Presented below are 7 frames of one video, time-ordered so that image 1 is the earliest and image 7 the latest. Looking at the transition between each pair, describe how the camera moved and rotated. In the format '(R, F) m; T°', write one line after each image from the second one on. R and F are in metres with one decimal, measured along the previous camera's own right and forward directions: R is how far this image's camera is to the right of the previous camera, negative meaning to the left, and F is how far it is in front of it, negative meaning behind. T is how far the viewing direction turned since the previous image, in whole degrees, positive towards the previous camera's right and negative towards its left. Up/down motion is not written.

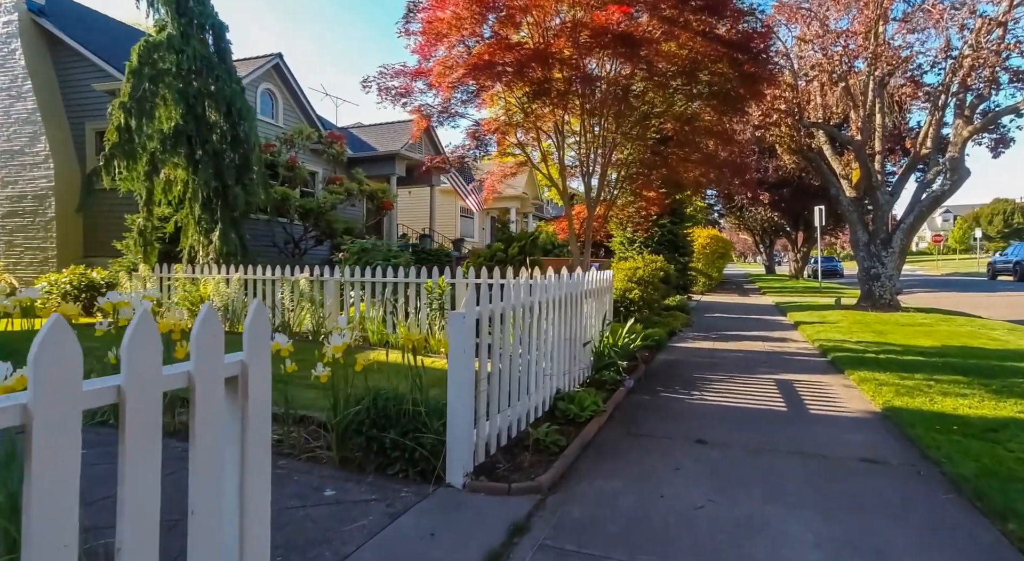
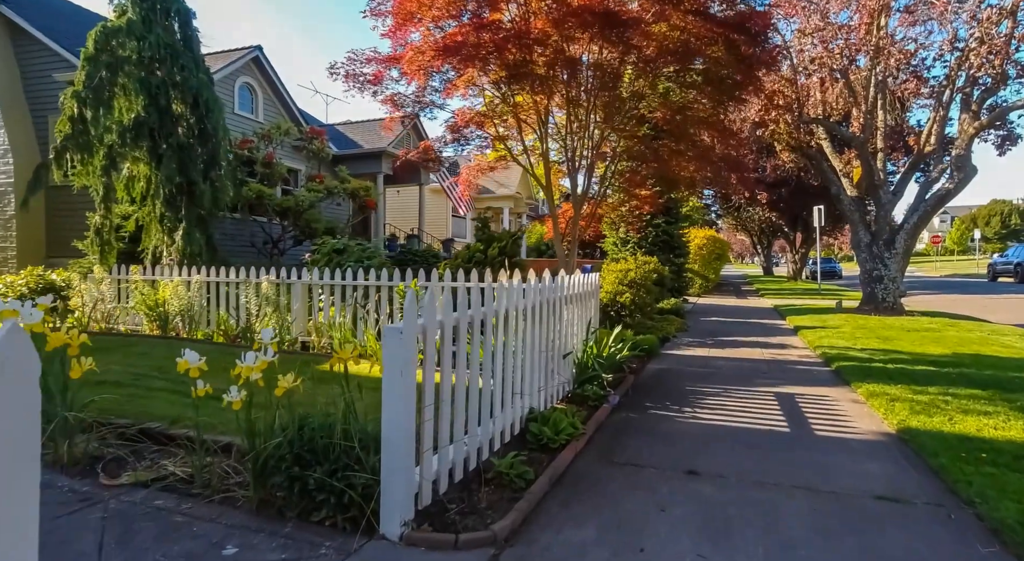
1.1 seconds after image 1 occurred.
(+0.2, +0.6) m; 0°
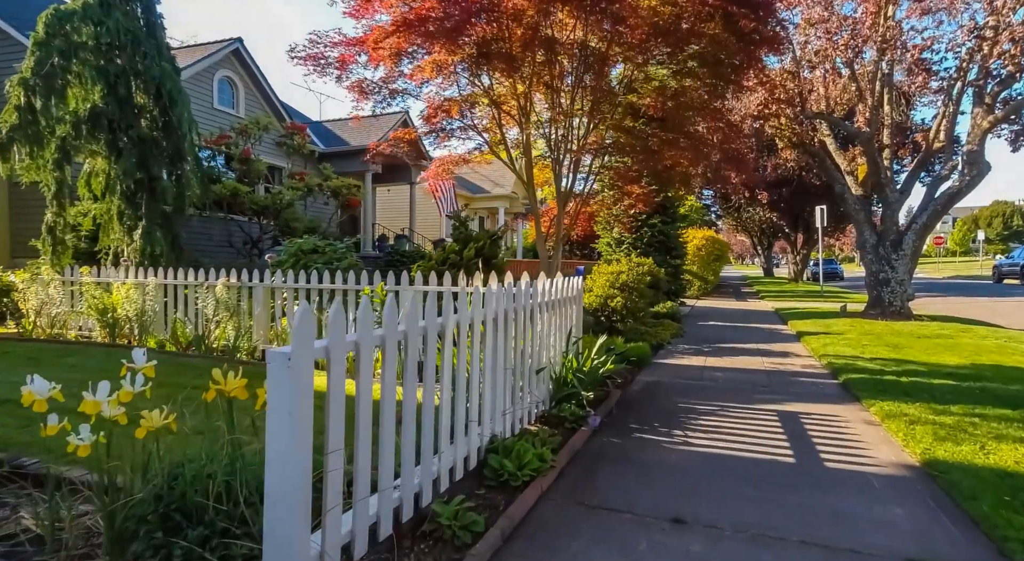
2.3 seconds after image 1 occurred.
(+0.3, +0.7) m; 0°
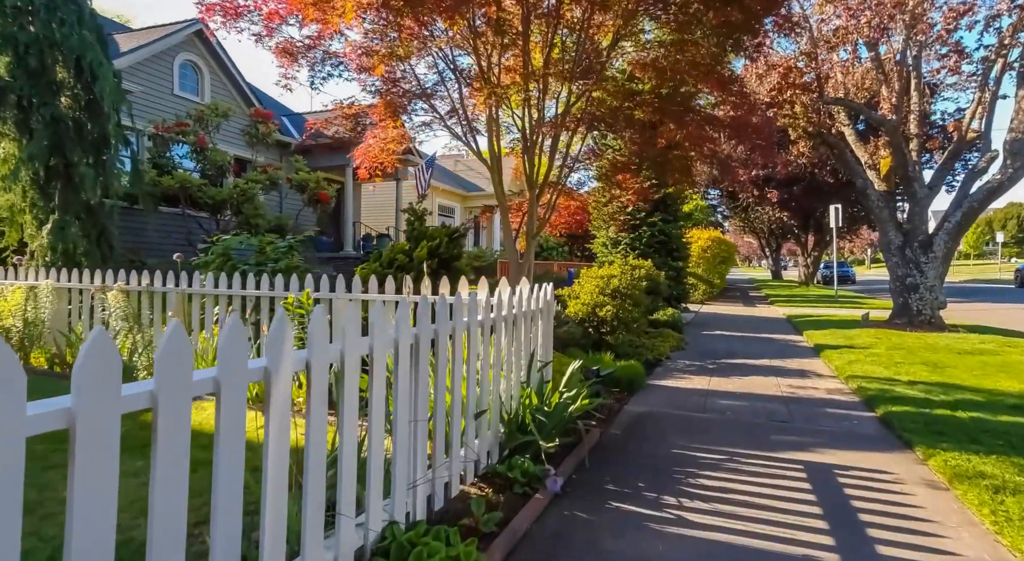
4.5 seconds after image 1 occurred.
(+0.4, +1.4) m; 0°
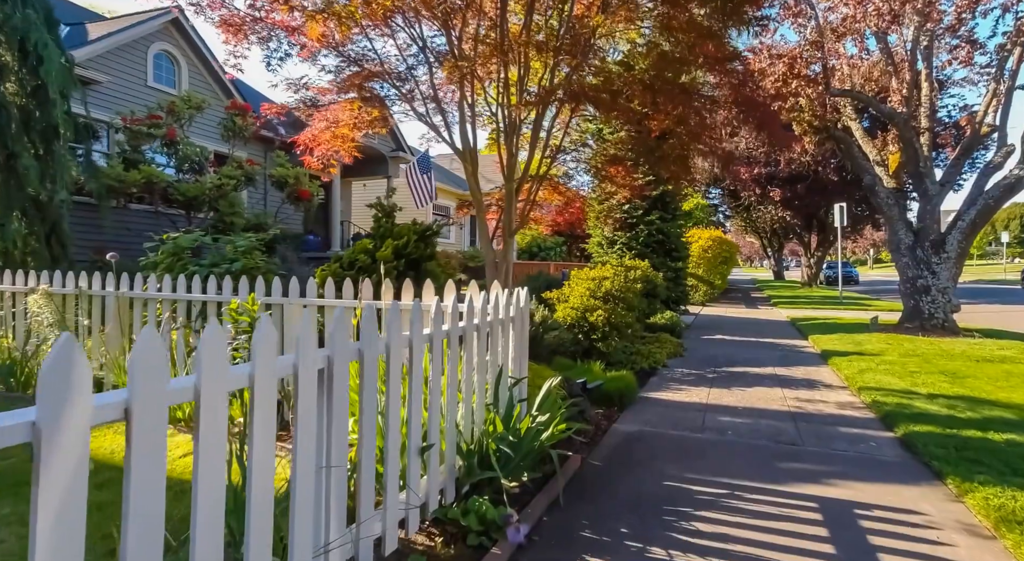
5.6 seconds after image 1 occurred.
(+0.2, +0.7) m; 0°
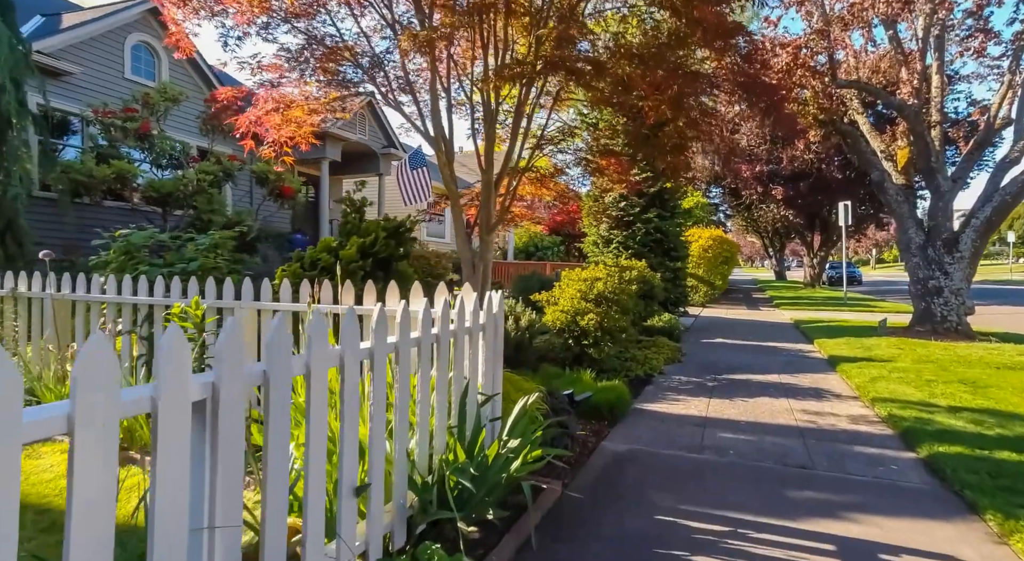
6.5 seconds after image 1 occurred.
(+0.2, +0.6) m; 0°
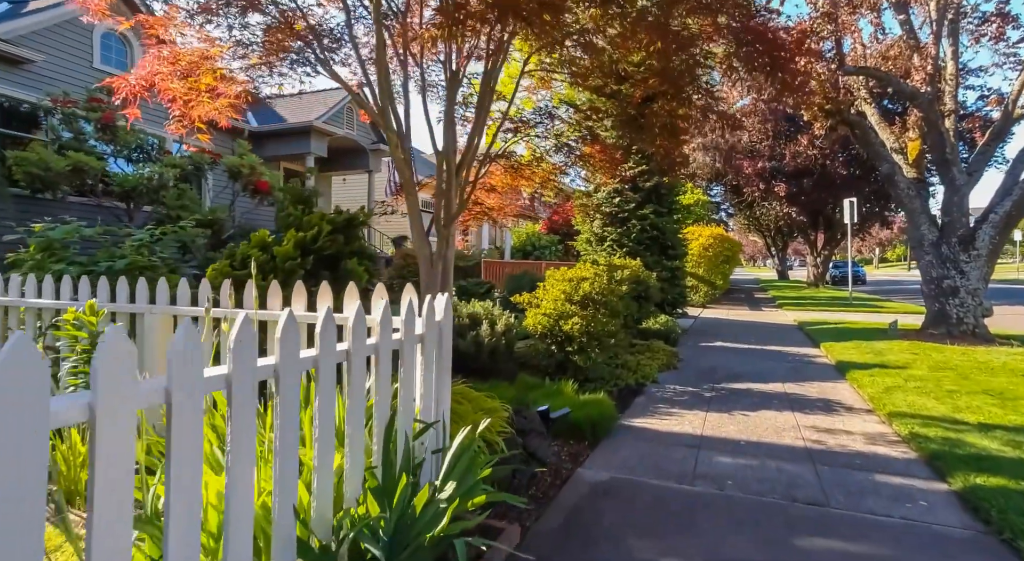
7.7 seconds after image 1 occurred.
(+0.3, +0.7) m; 0°
